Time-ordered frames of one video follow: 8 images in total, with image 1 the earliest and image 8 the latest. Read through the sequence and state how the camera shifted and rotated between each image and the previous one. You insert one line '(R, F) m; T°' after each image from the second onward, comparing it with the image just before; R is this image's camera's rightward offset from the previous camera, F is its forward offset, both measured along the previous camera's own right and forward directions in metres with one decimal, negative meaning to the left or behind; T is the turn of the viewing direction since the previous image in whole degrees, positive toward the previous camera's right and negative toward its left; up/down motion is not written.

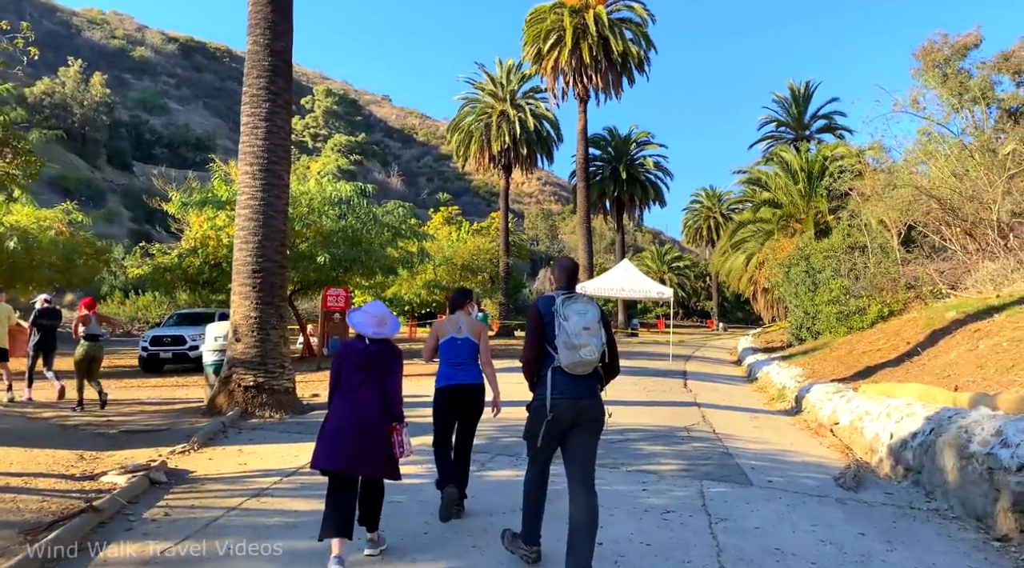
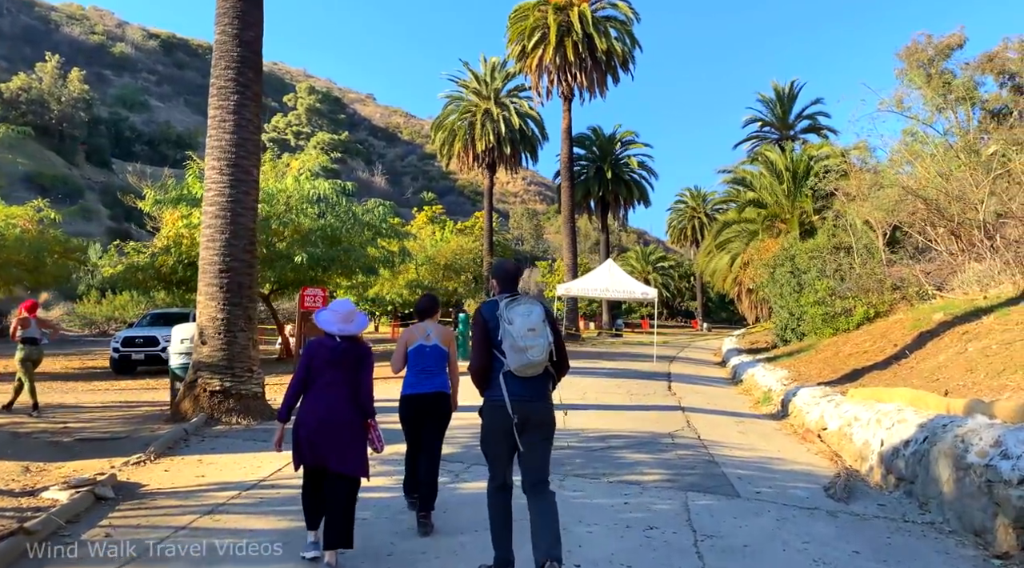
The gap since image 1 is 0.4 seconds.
(+0.1, +0.4) m; +1°
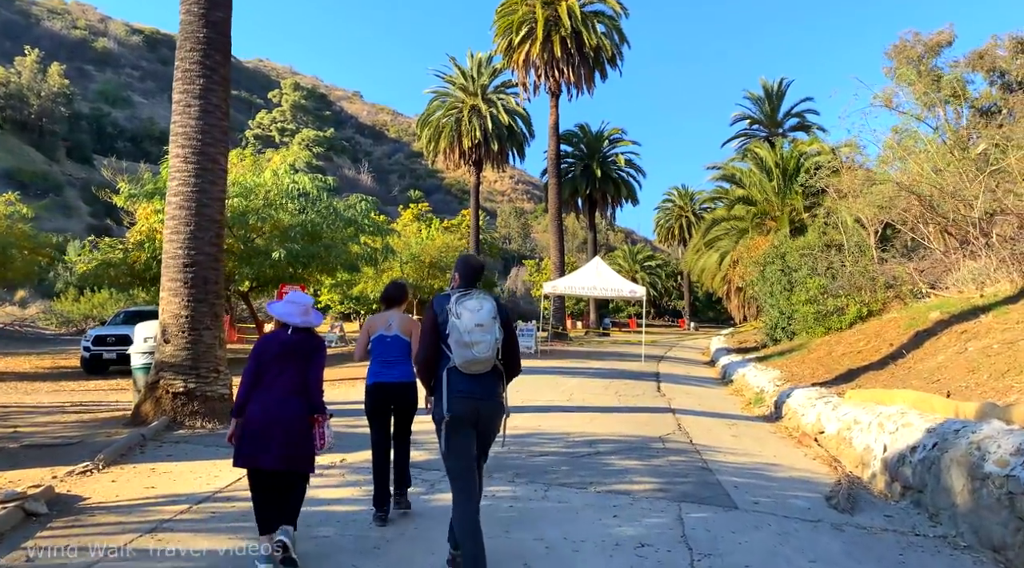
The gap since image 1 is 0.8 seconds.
(+0.1, +0.5) m; +1°
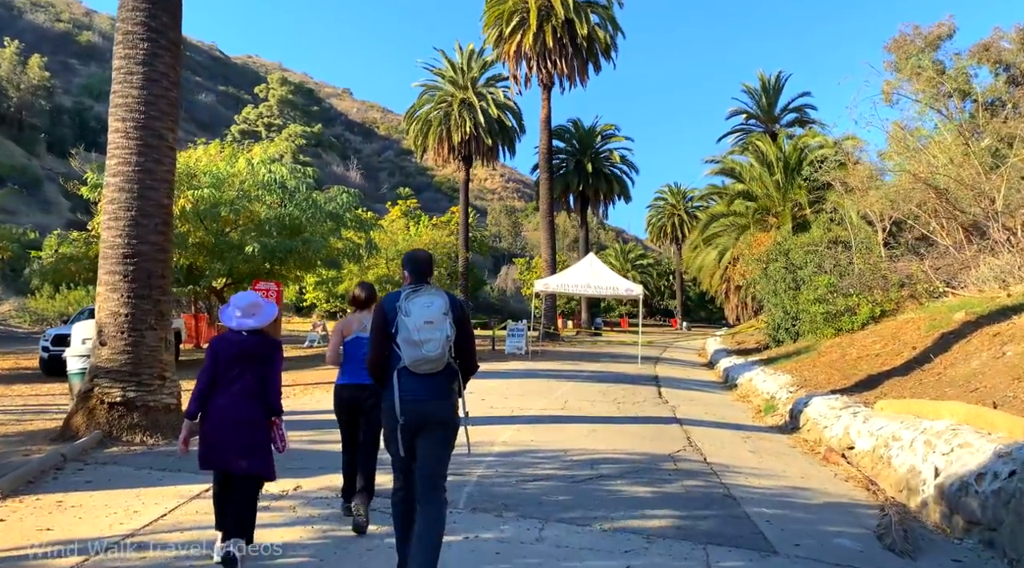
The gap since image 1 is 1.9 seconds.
(0.0, +1.1) m; +1°
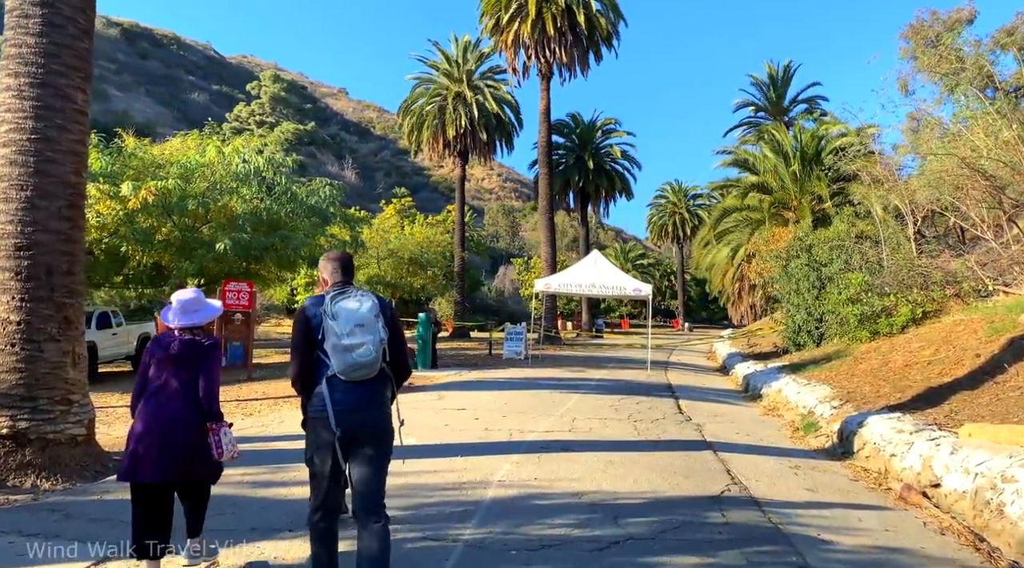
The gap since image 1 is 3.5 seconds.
(0.0, +1.7) m; 0°
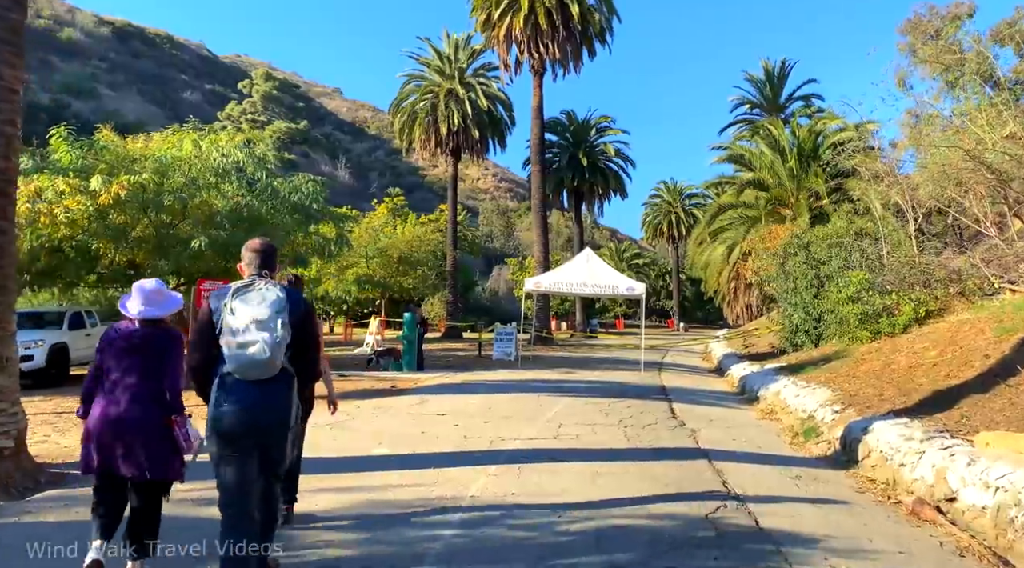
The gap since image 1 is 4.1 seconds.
(+0.2, +0.6) m; 0°
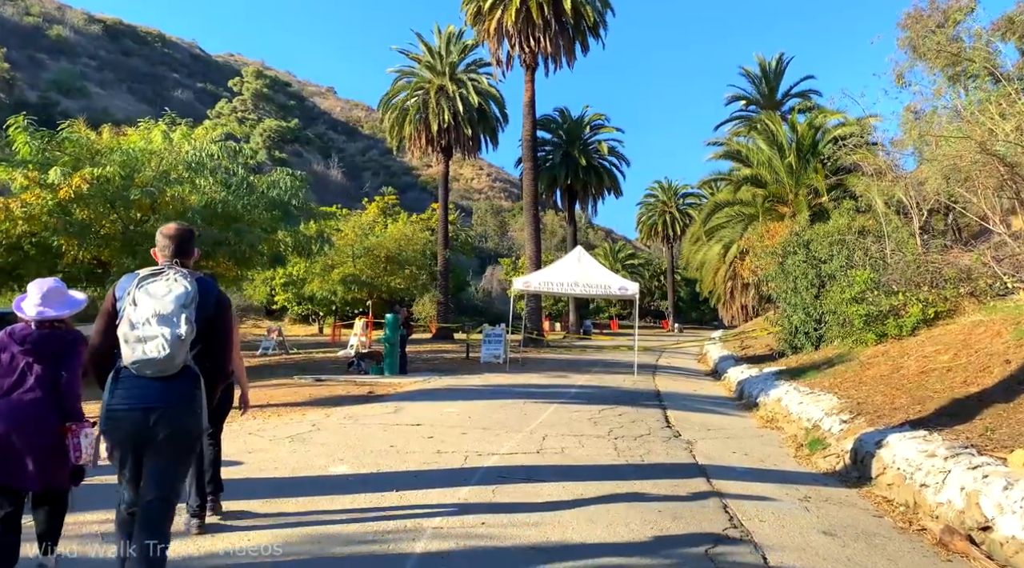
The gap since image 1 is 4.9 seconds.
(+0.2, +0.8) m; 0°
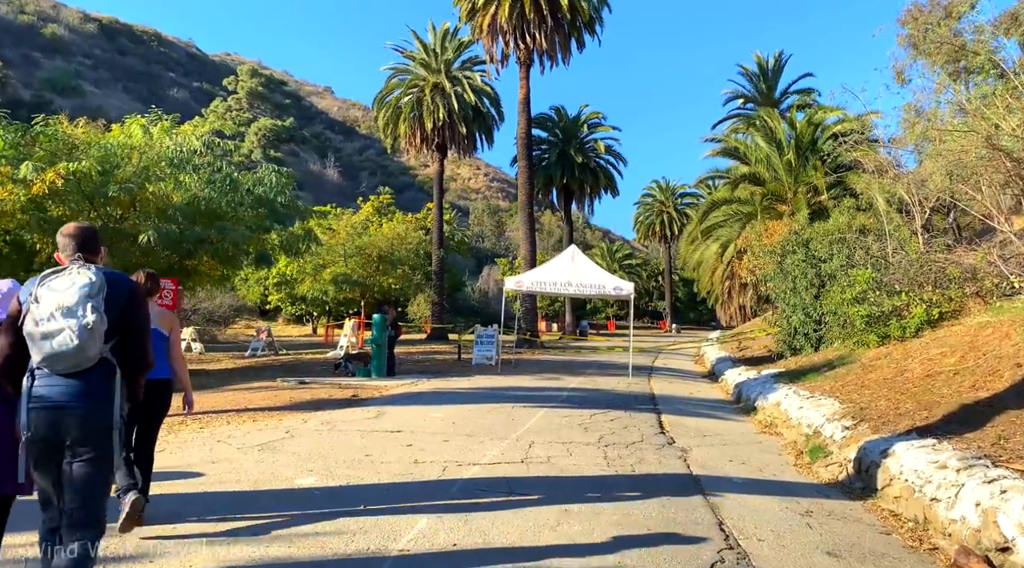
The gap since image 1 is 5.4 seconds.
(+0.1, +0.5) m; 0°
